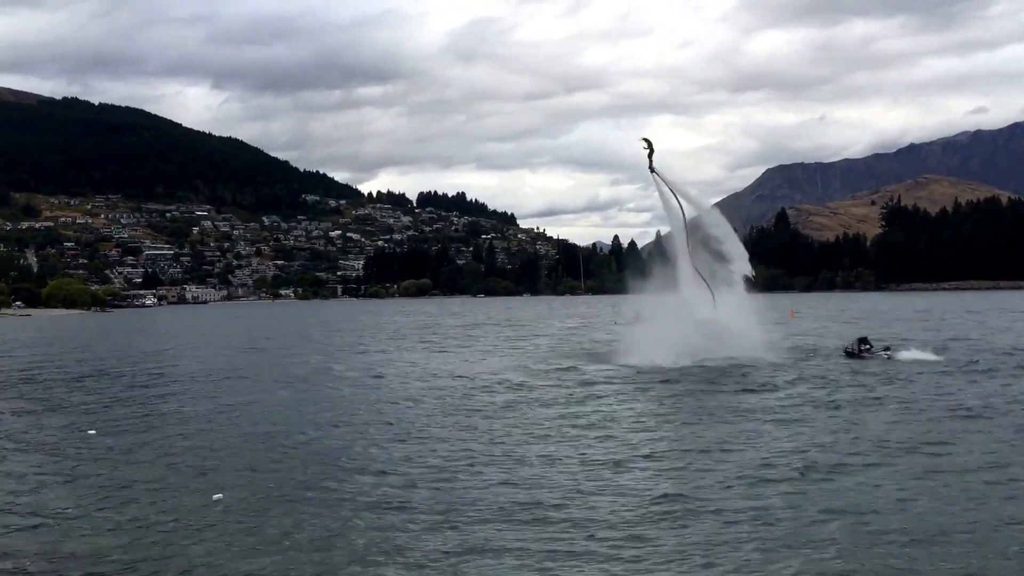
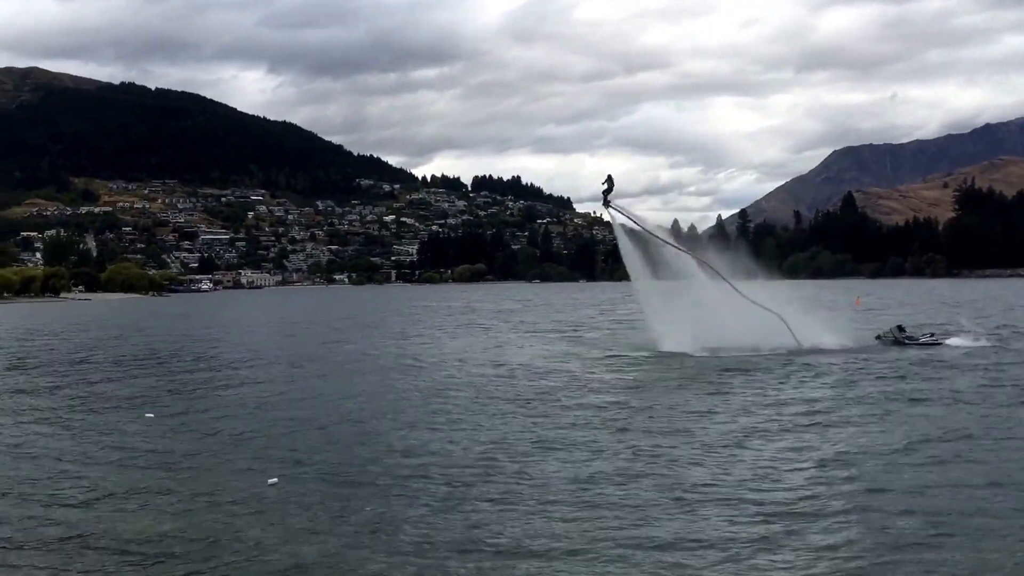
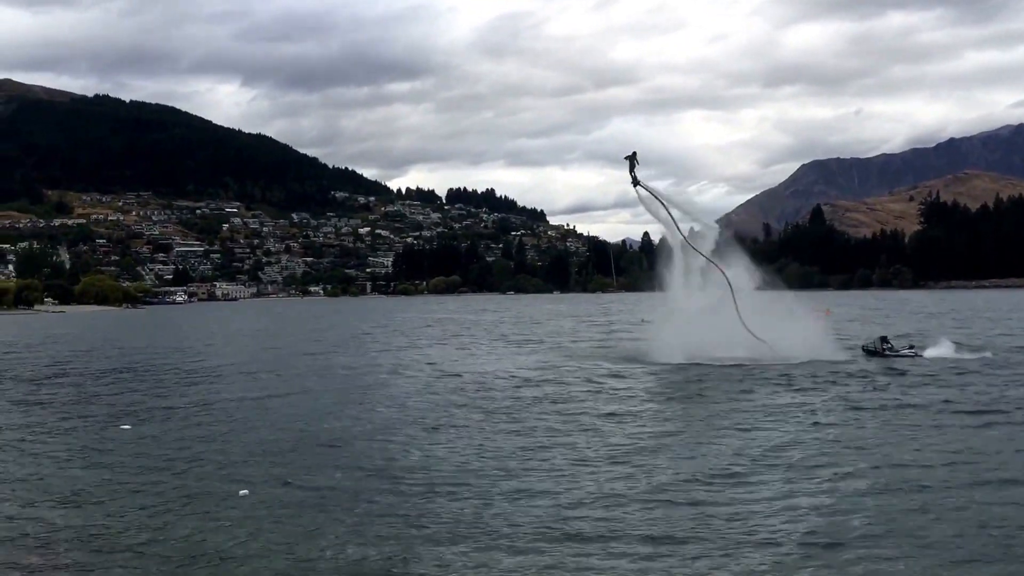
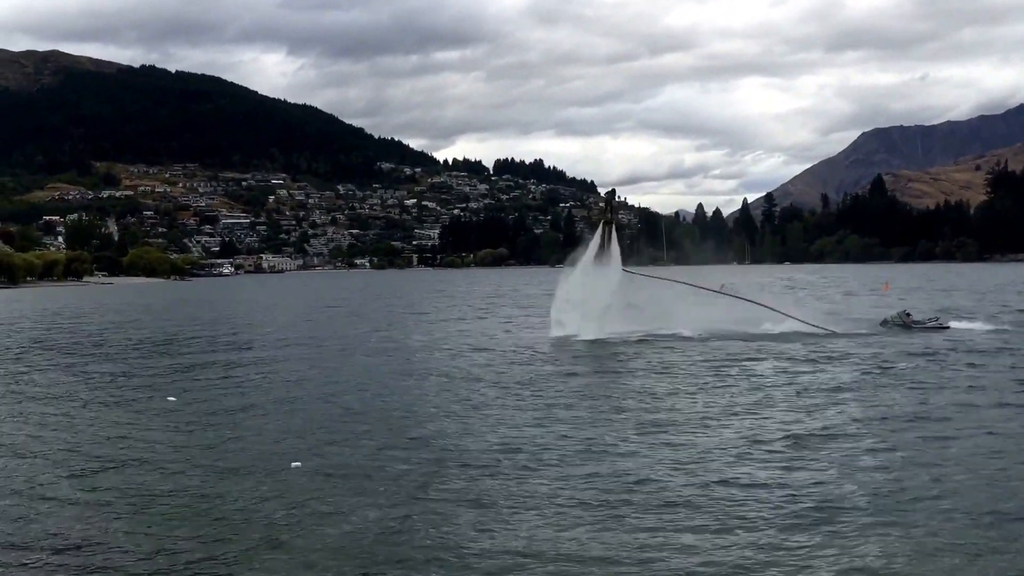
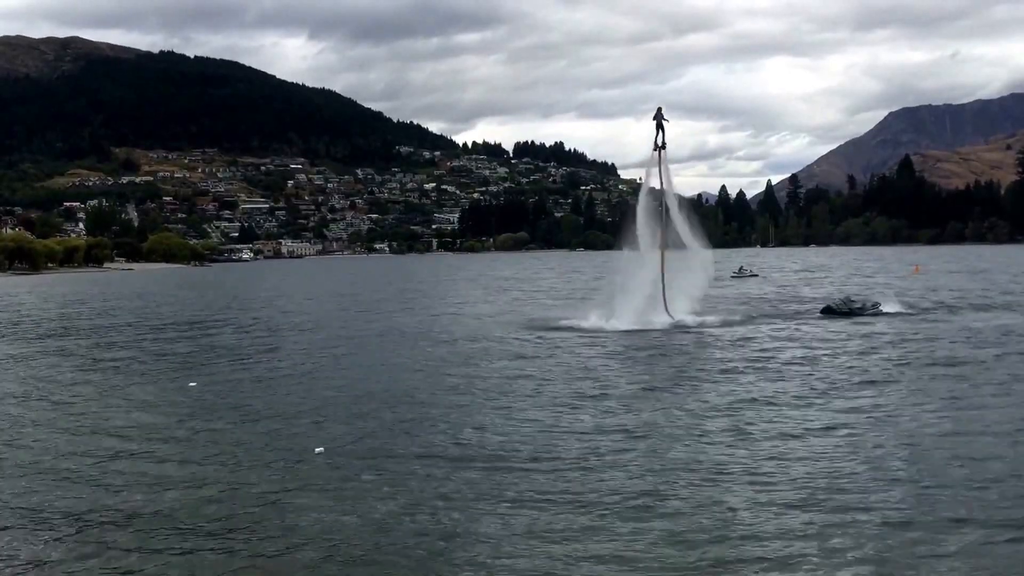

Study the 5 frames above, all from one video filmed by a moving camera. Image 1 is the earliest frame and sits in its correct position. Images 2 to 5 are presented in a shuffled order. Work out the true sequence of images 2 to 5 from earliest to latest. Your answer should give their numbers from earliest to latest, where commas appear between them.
3, 2, 4, 5
